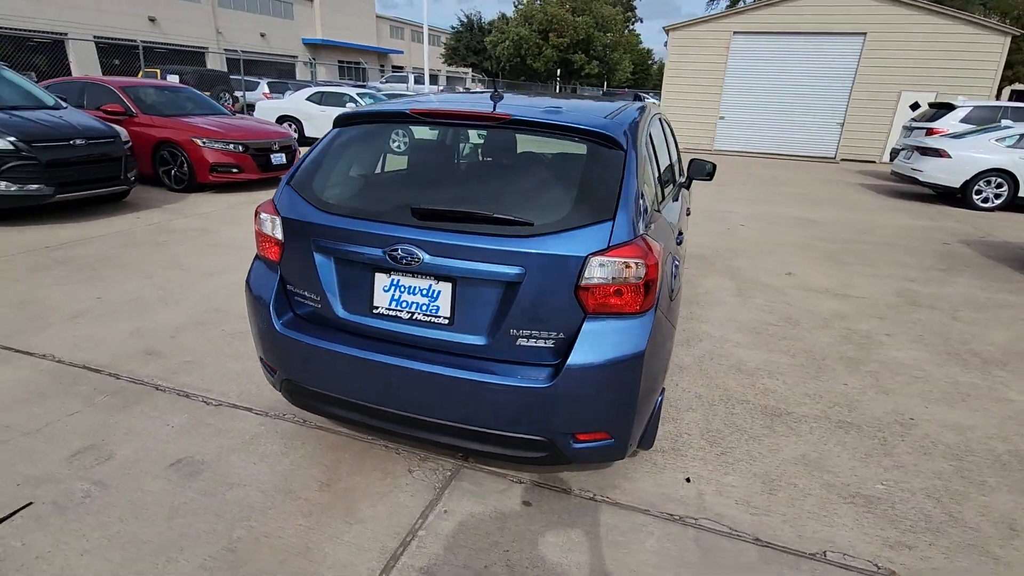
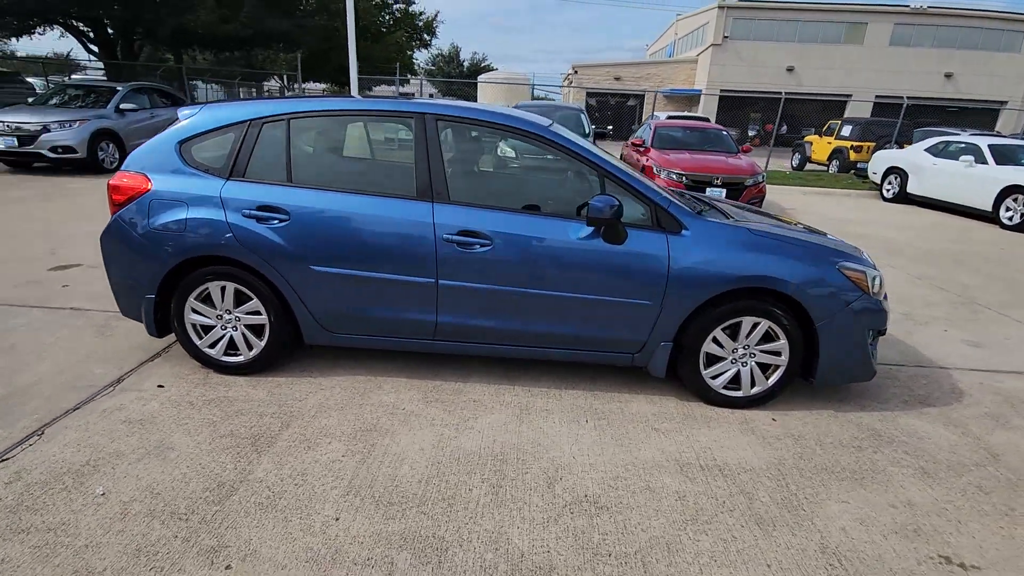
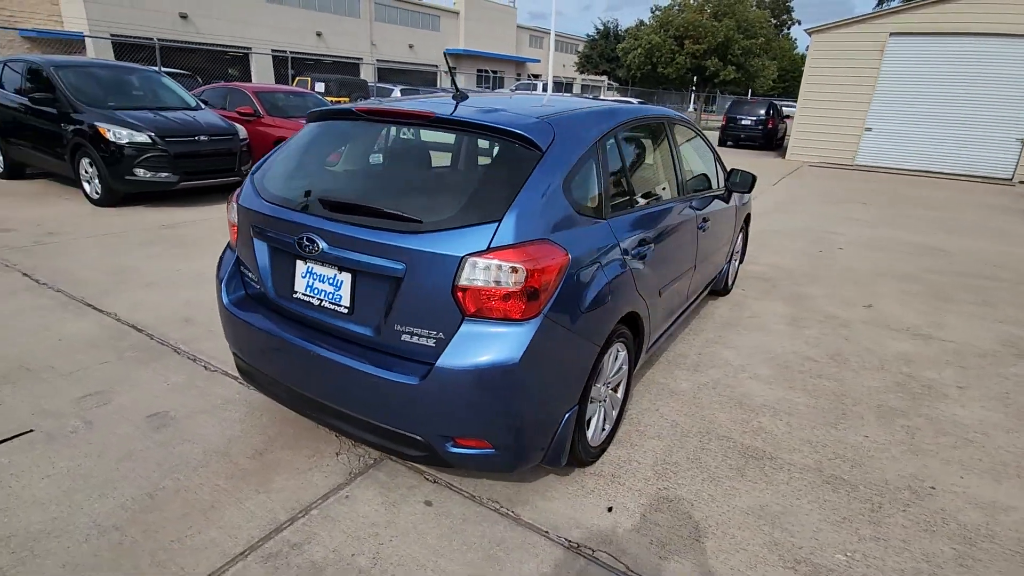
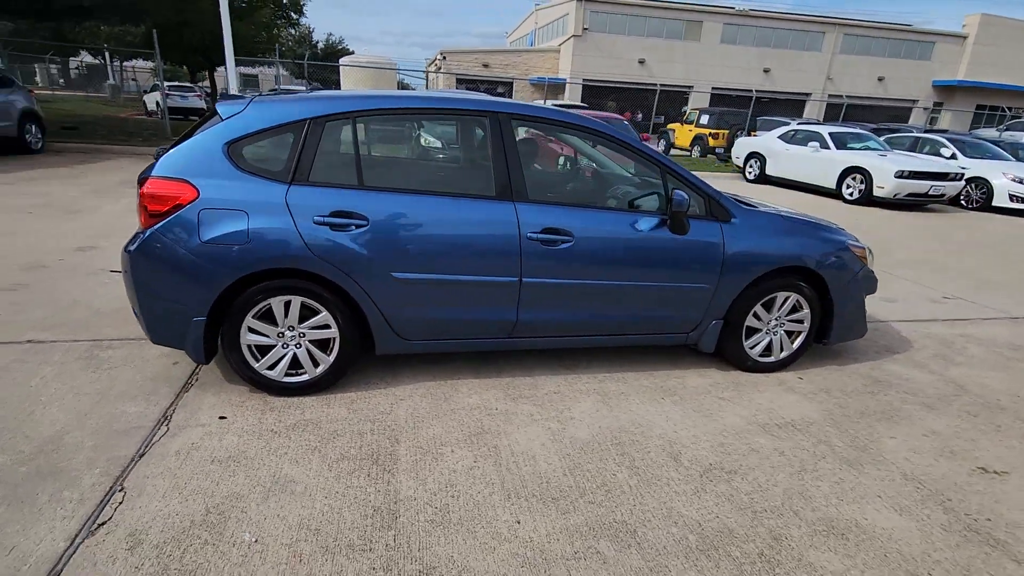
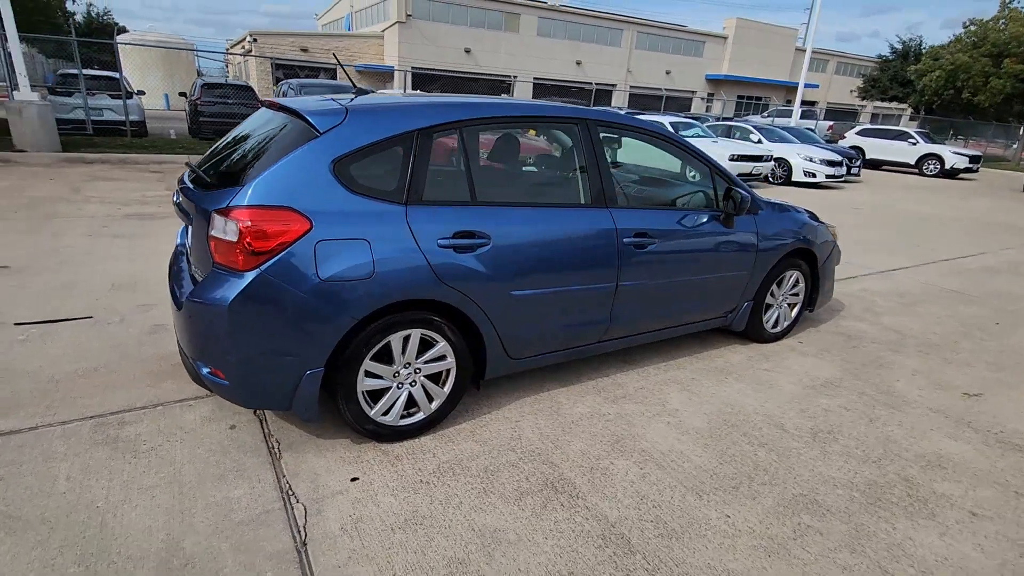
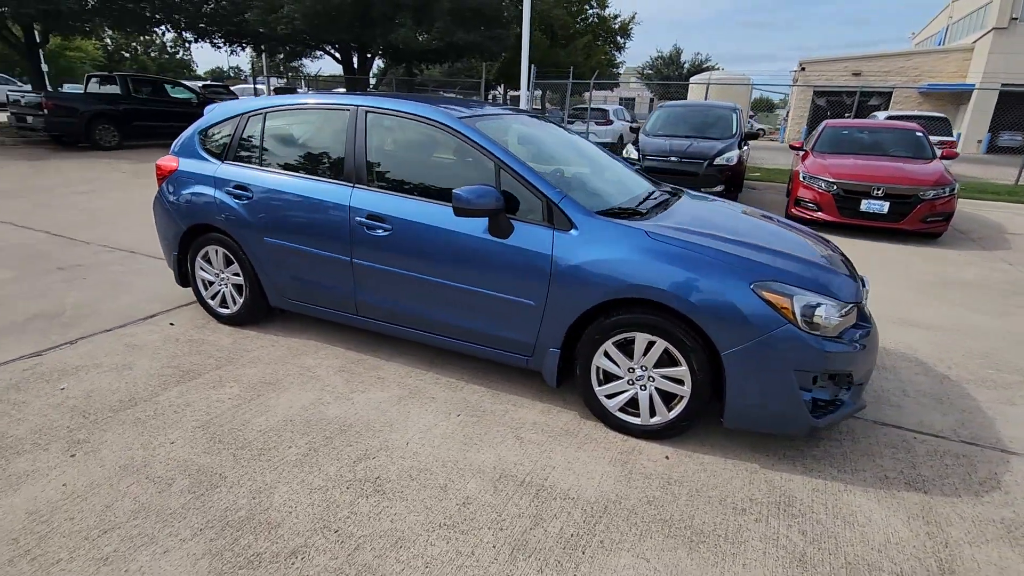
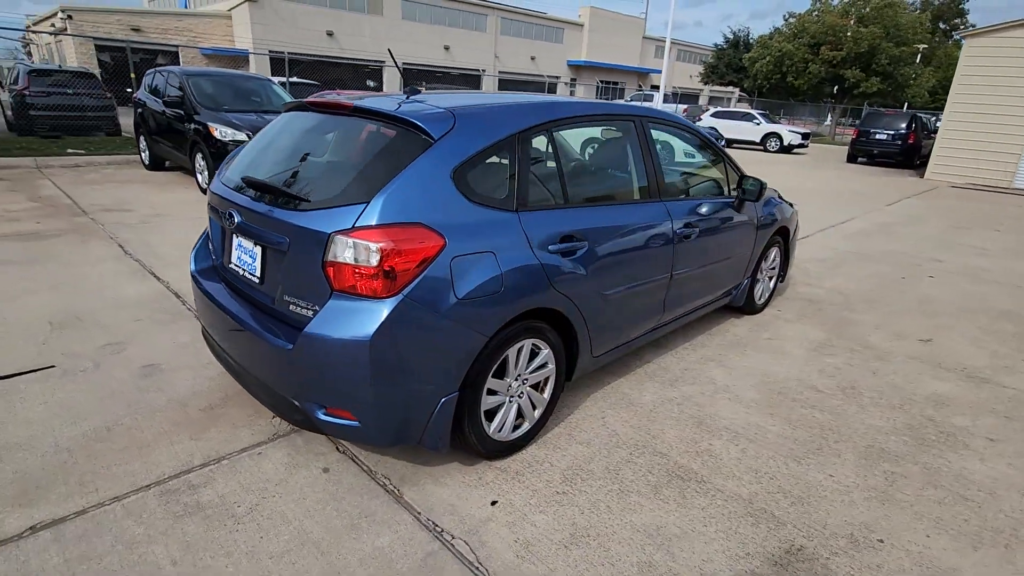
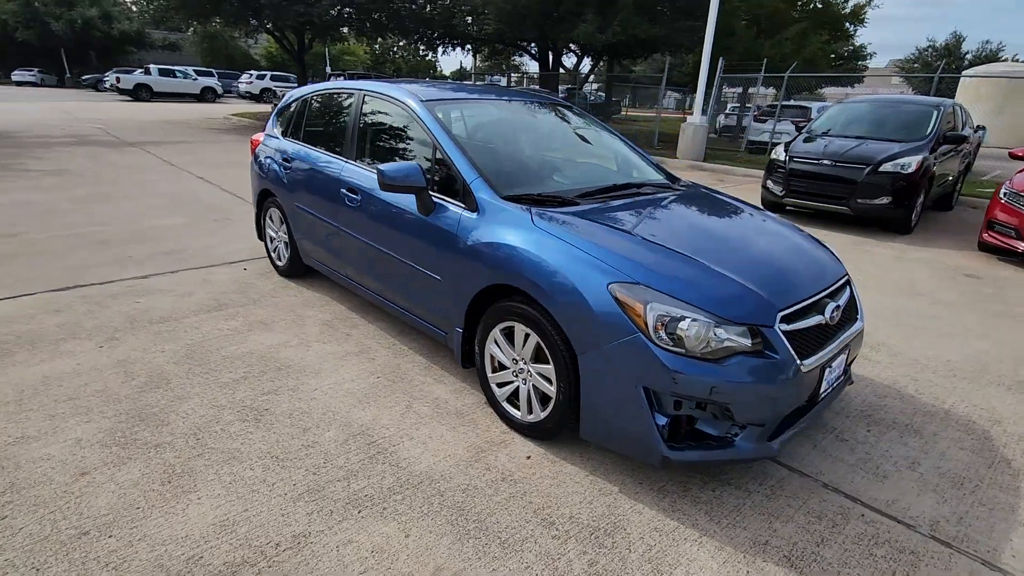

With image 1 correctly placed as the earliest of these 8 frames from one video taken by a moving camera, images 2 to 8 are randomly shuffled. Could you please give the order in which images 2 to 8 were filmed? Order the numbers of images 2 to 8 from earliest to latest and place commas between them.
3, 7, 5, 4, 2, 6, 8
